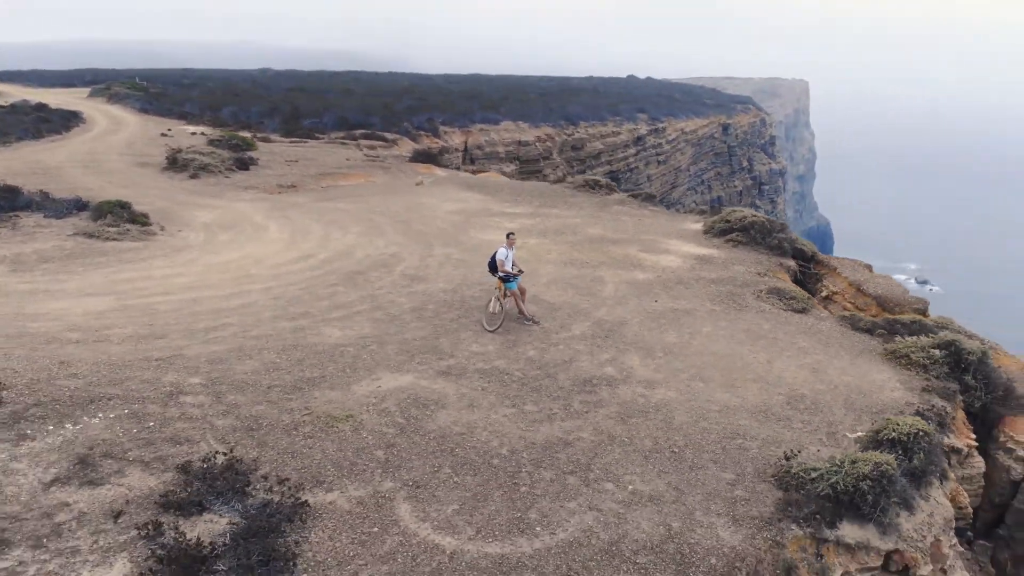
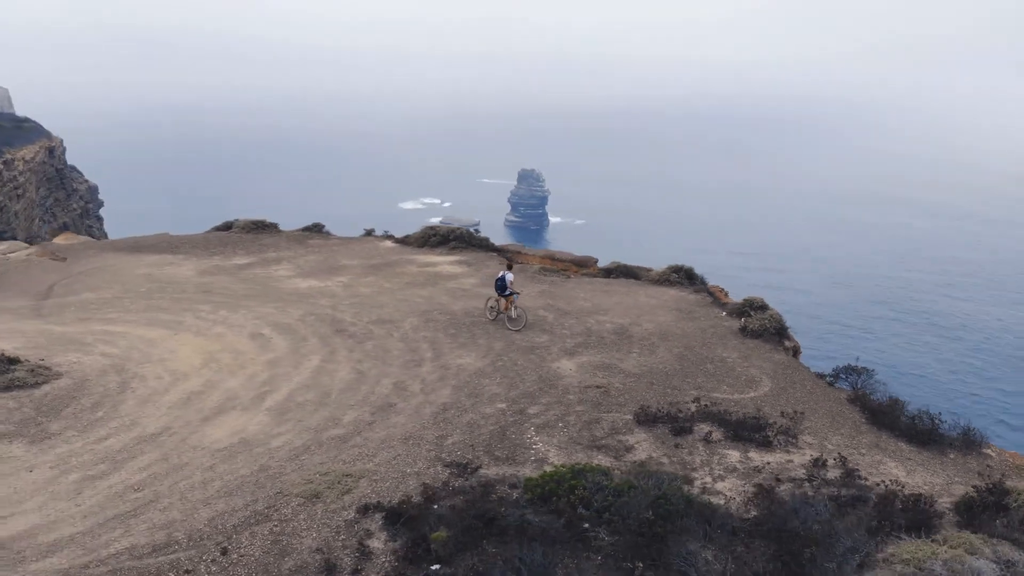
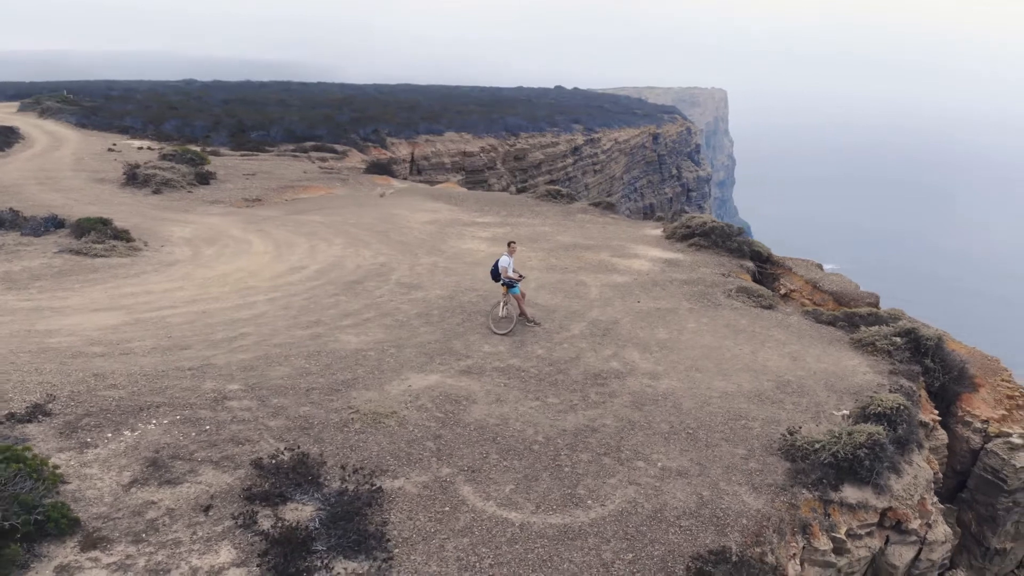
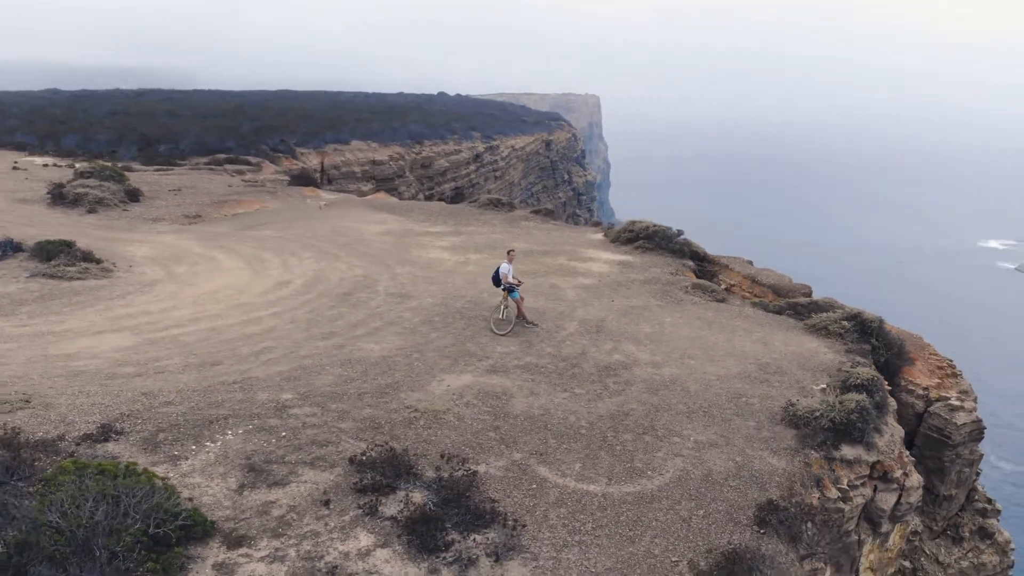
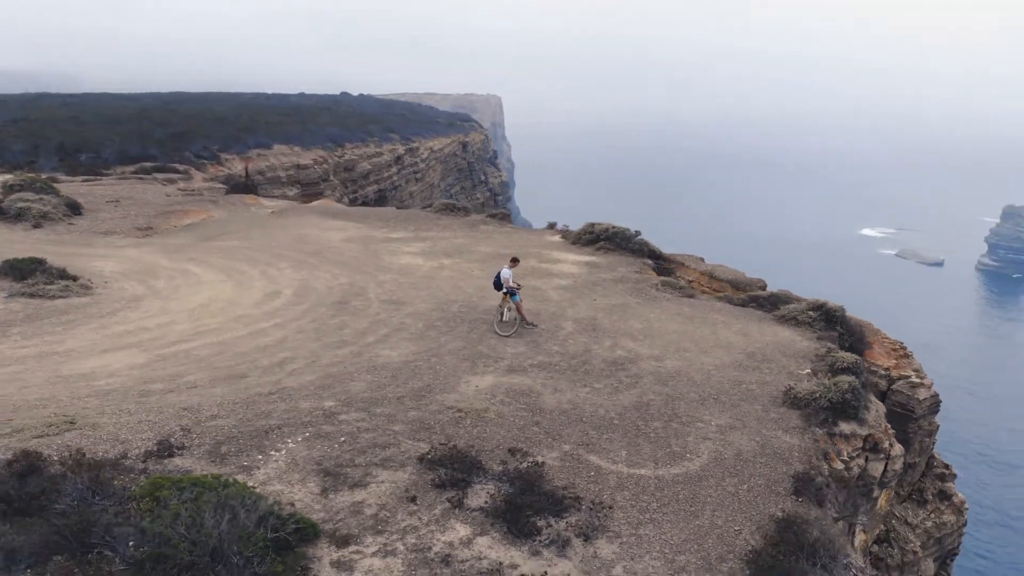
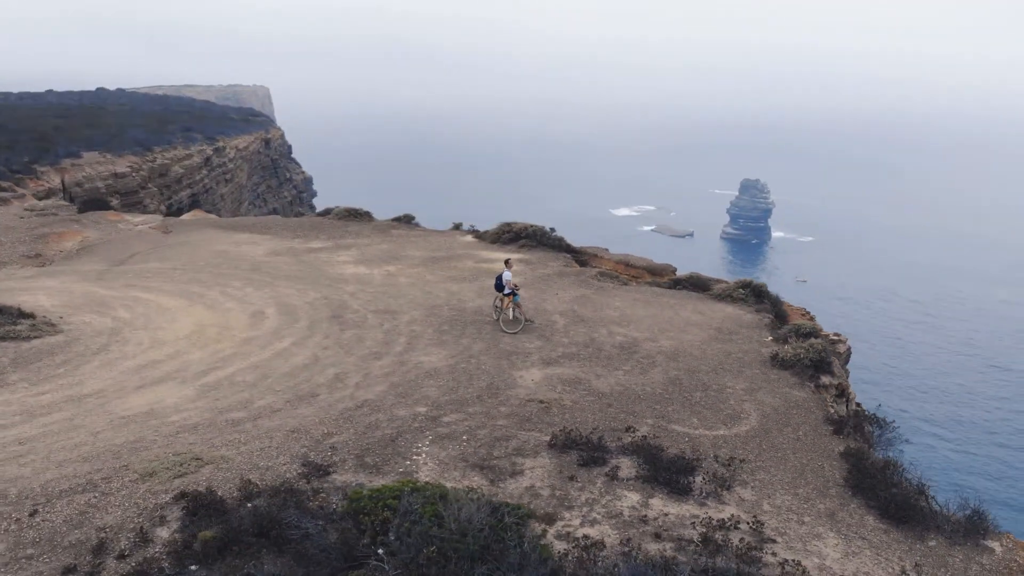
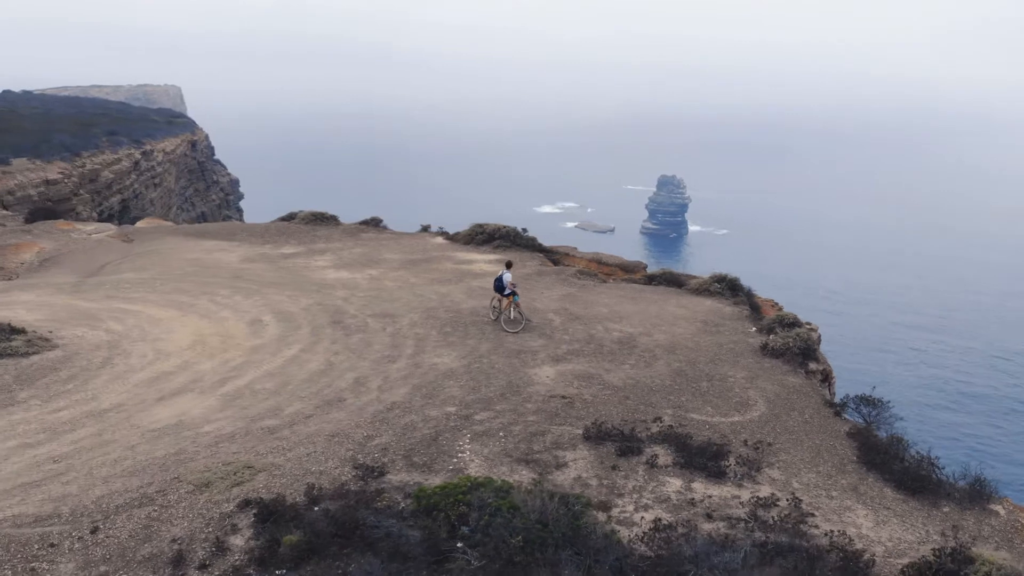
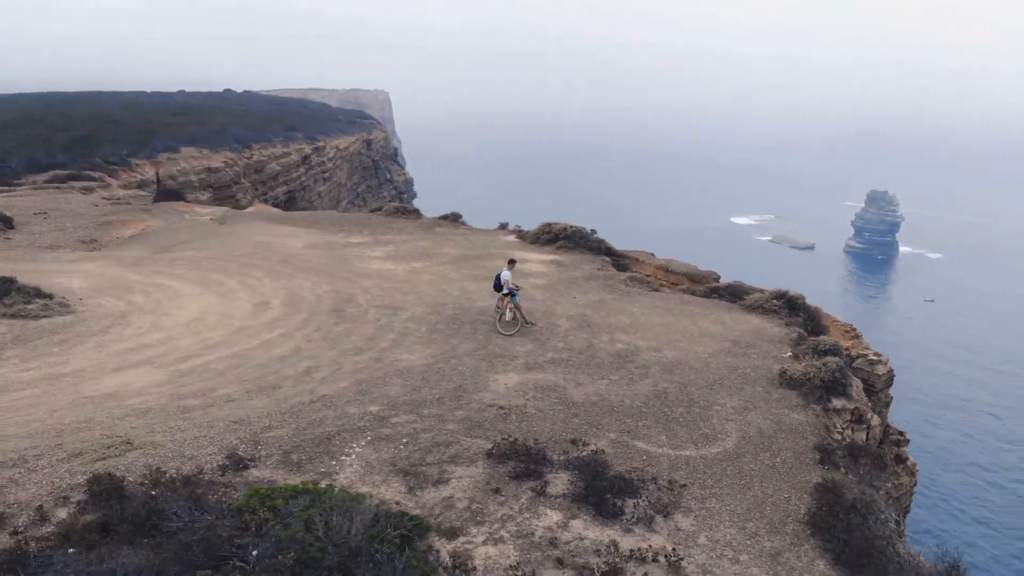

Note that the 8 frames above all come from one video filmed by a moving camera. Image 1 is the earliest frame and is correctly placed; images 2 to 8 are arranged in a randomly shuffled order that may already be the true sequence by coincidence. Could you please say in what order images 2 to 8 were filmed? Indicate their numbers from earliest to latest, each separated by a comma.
3, 4, 5, 8, 6, 7, 2
